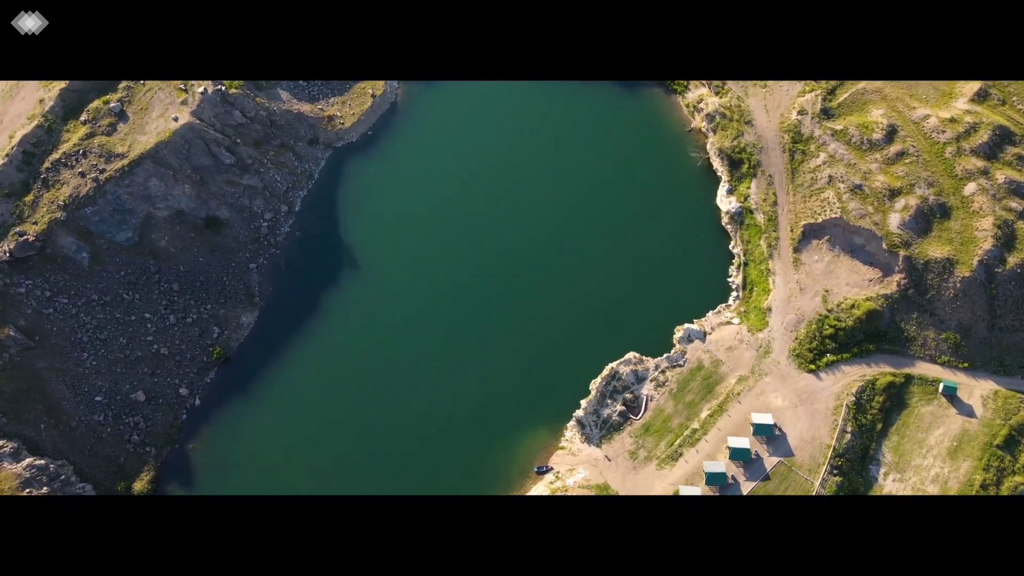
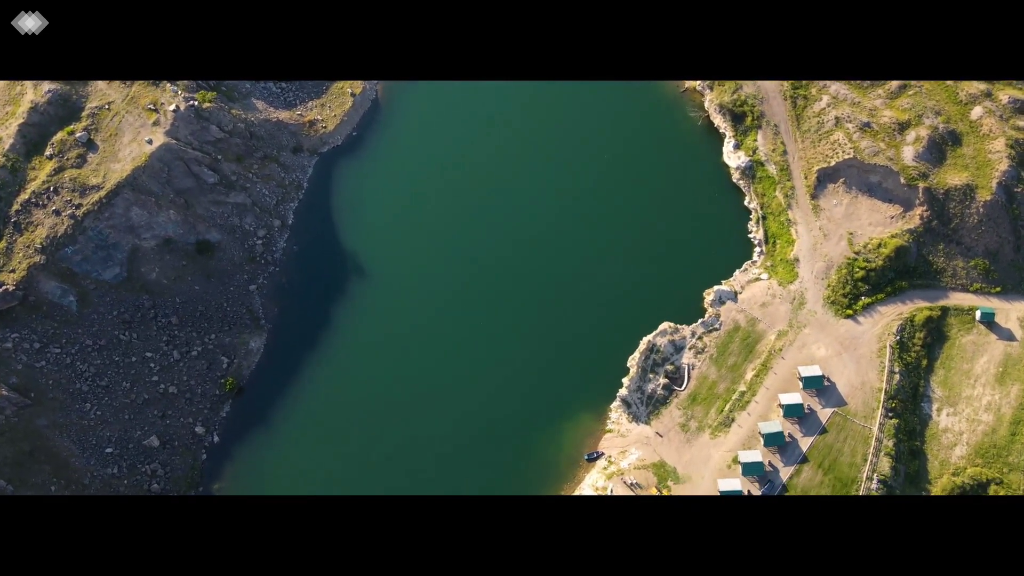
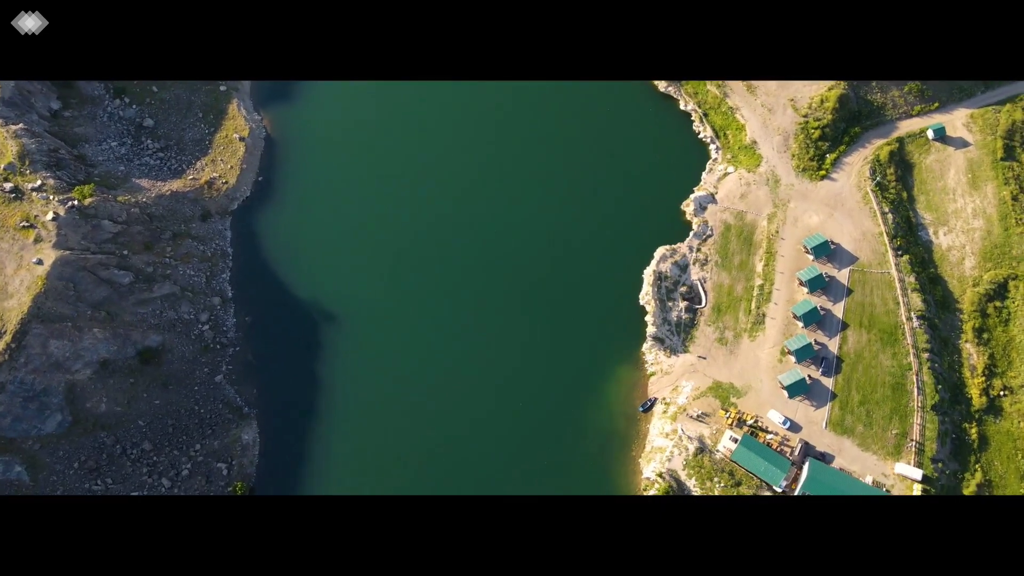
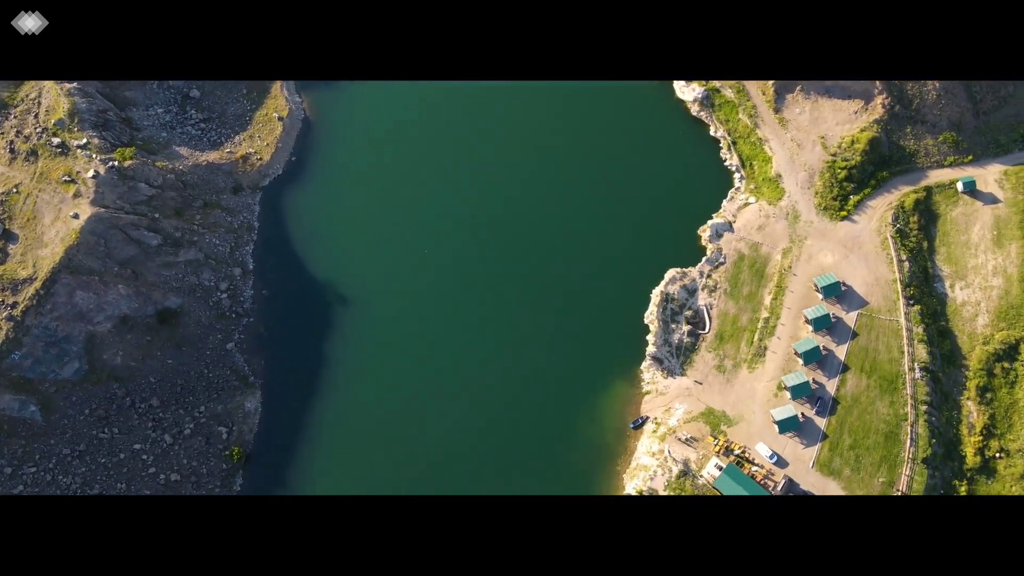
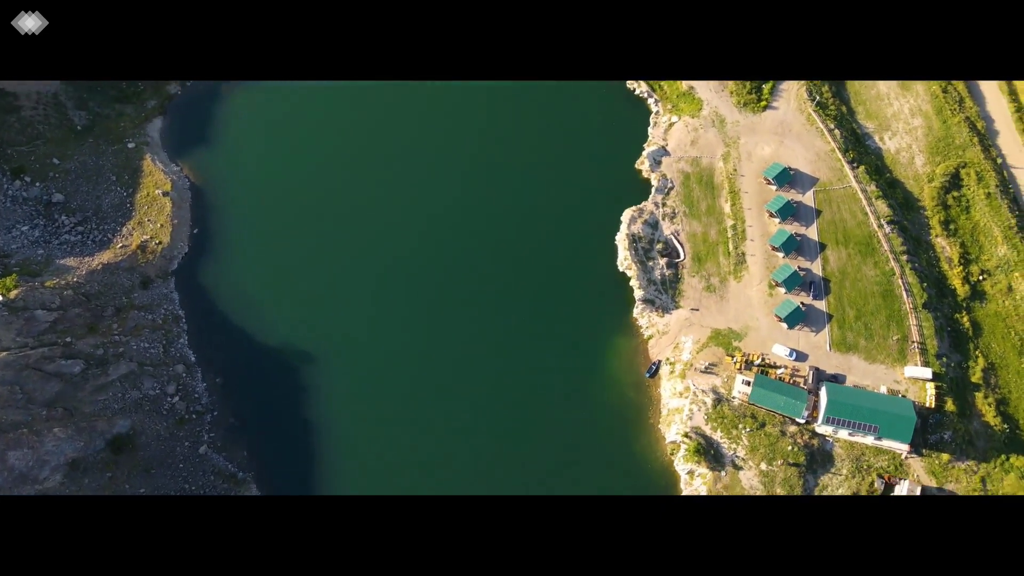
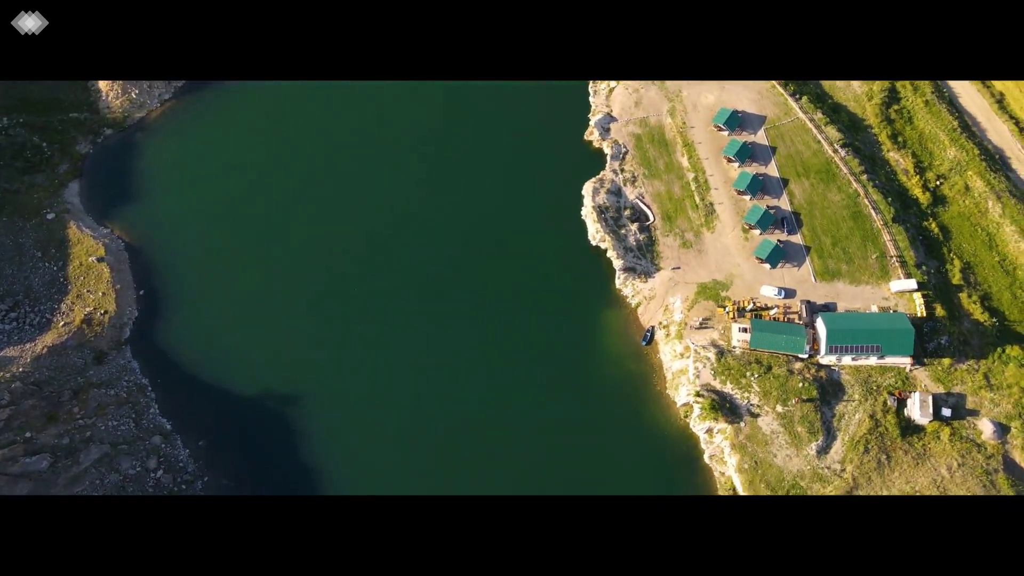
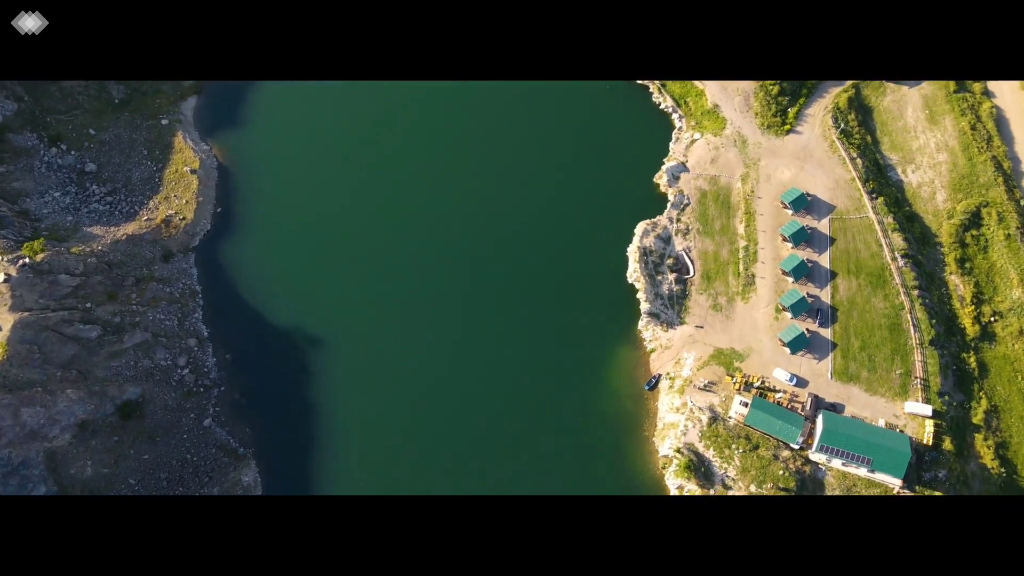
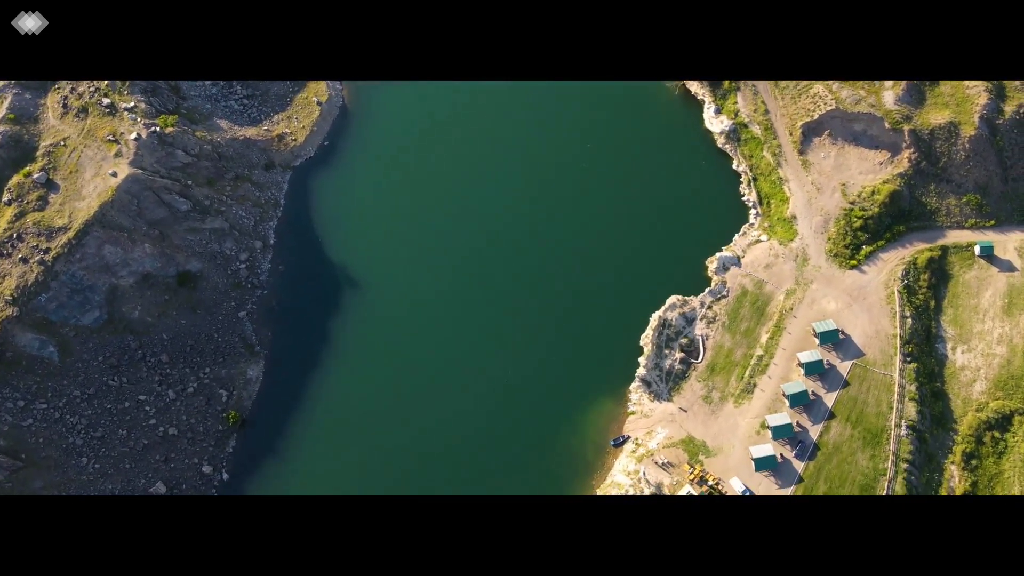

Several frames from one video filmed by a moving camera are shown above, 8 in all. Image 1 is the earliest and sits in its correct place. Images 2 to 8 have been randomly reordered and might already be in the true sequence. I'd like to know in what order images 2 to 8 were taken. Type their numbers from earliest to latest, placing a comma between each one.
2, 8, 4, 3, 7, 5, 6
